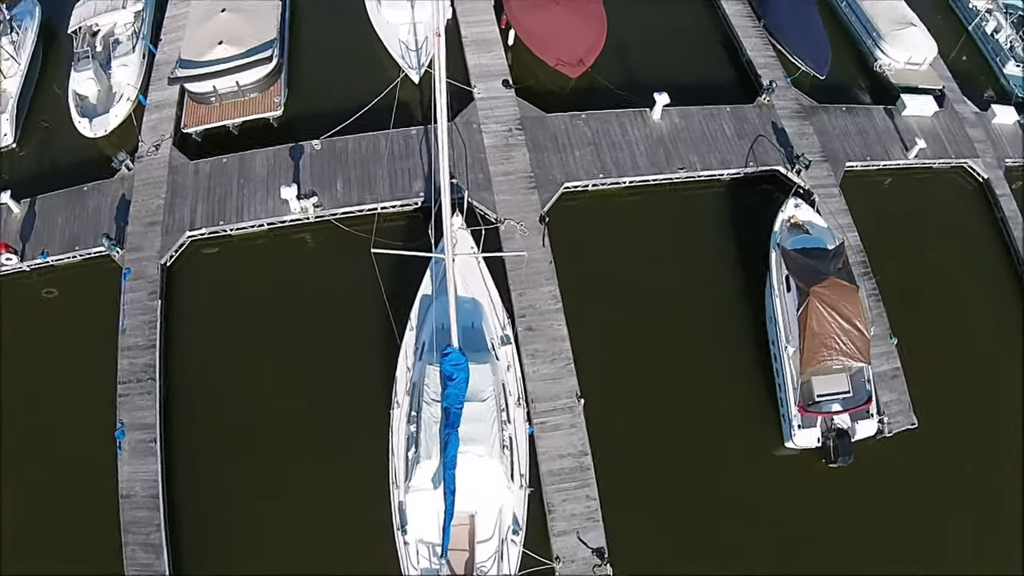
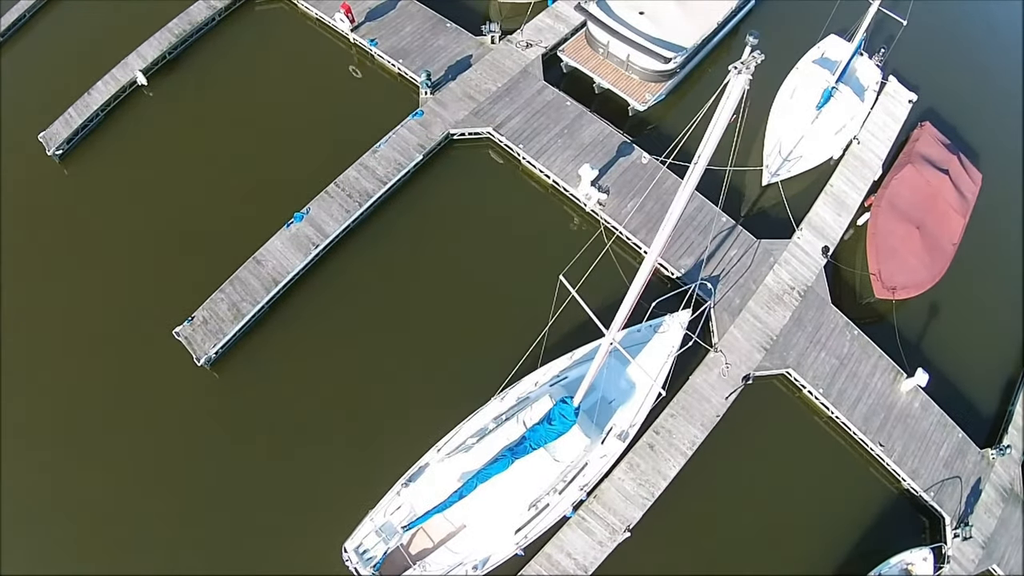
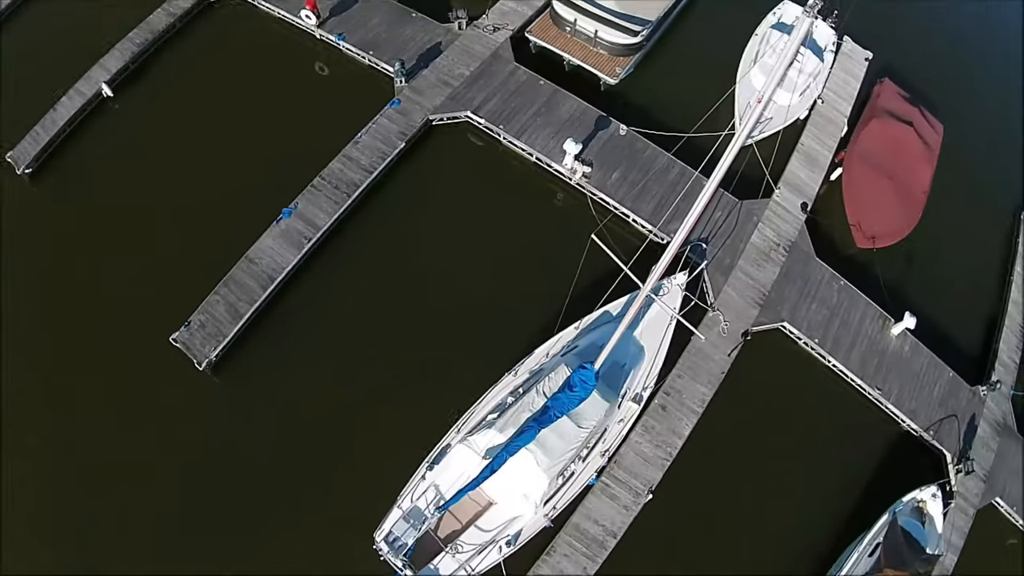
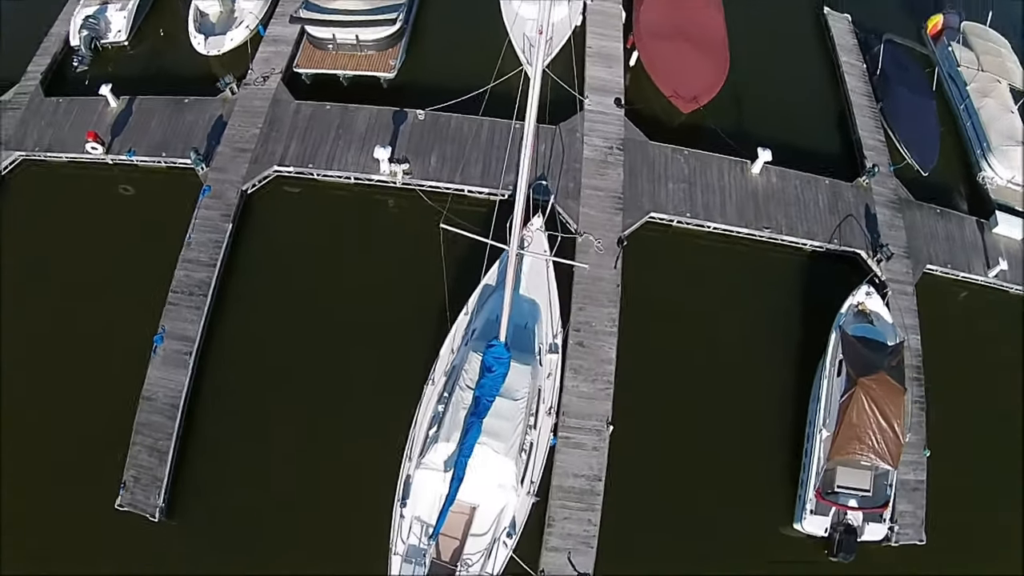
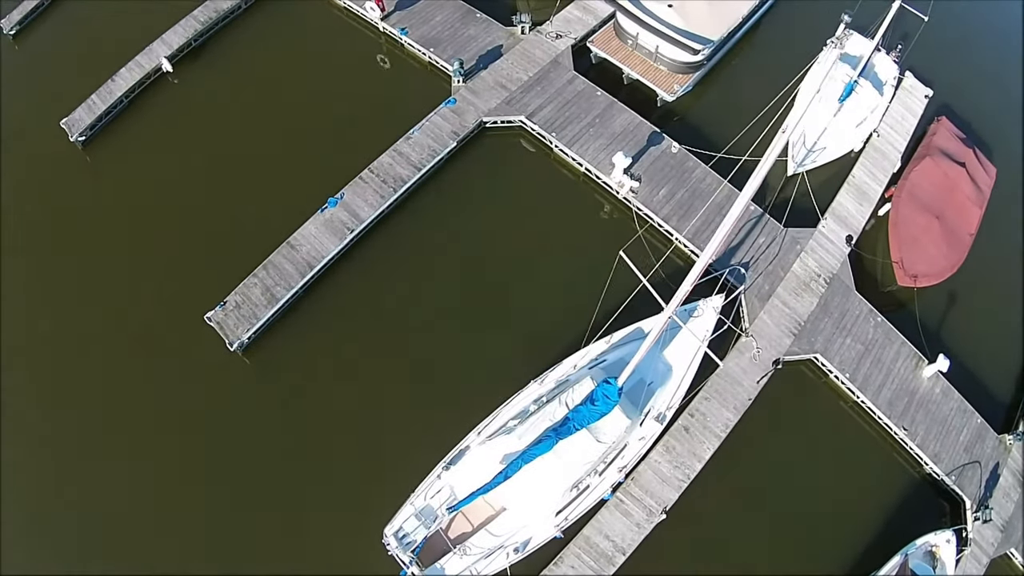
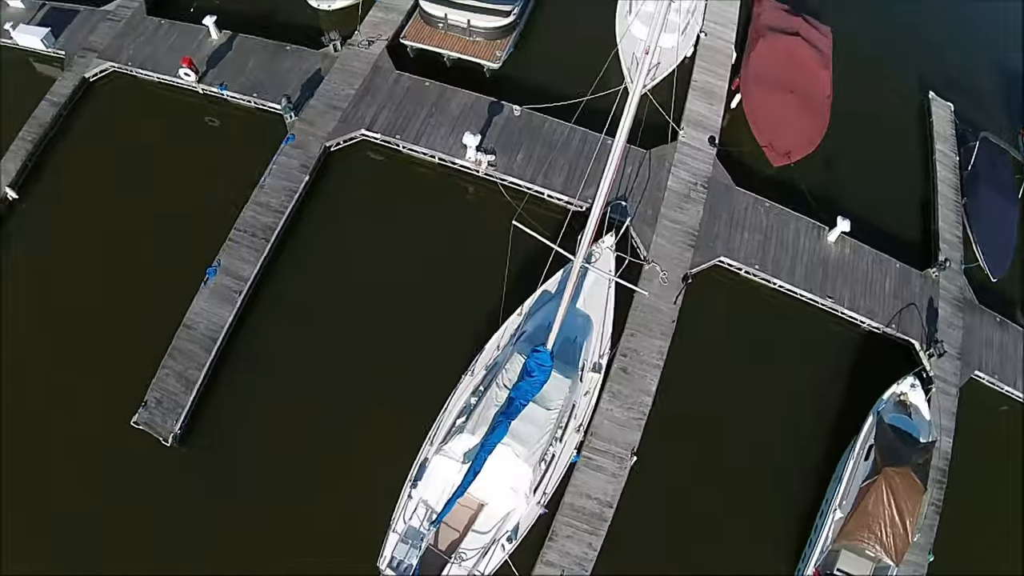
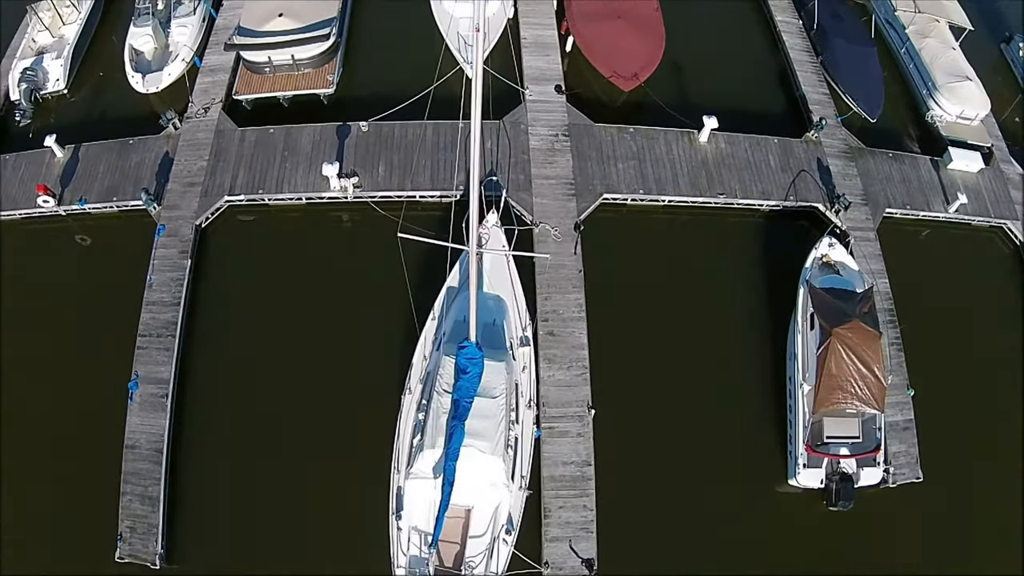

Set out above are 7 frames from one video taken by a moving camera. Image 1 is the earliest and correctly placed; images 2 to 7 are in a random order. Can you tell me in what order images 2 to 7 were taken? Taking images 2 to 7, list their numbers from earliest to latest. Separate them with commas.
7, 4, 6, 3, 5, 2
